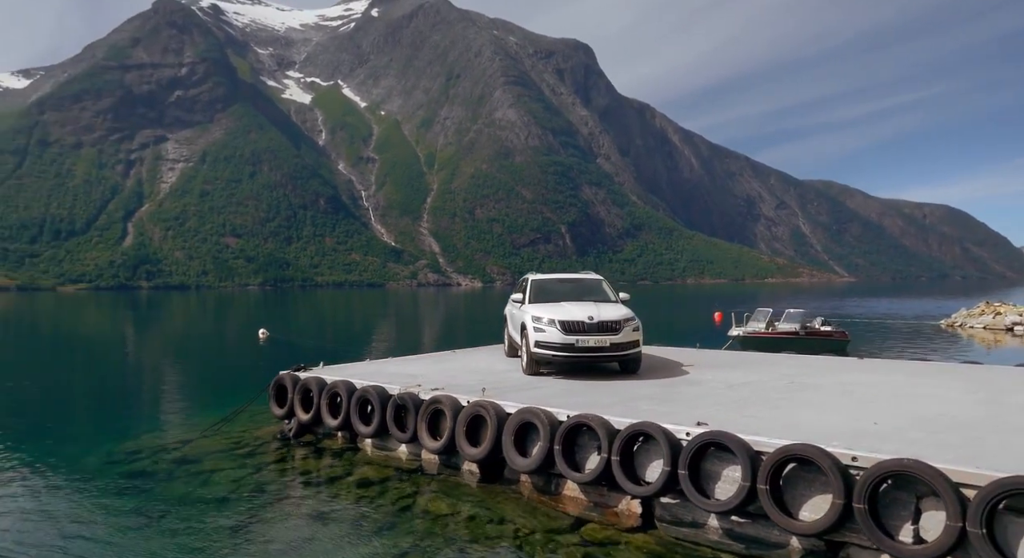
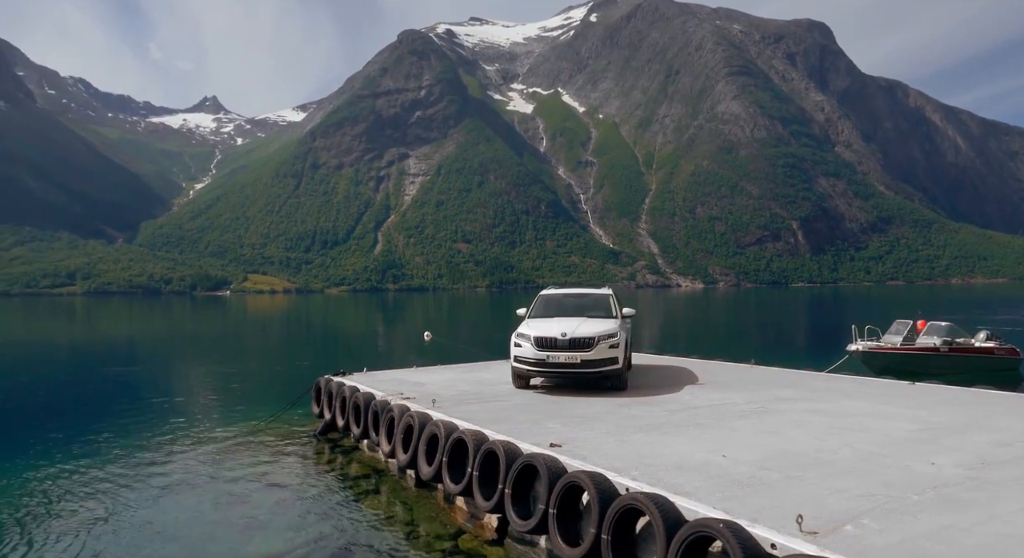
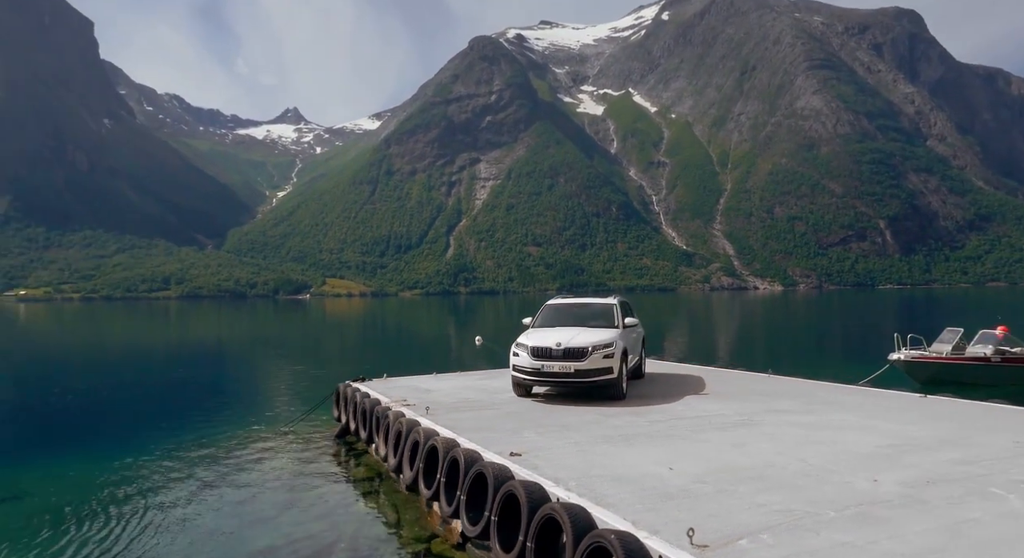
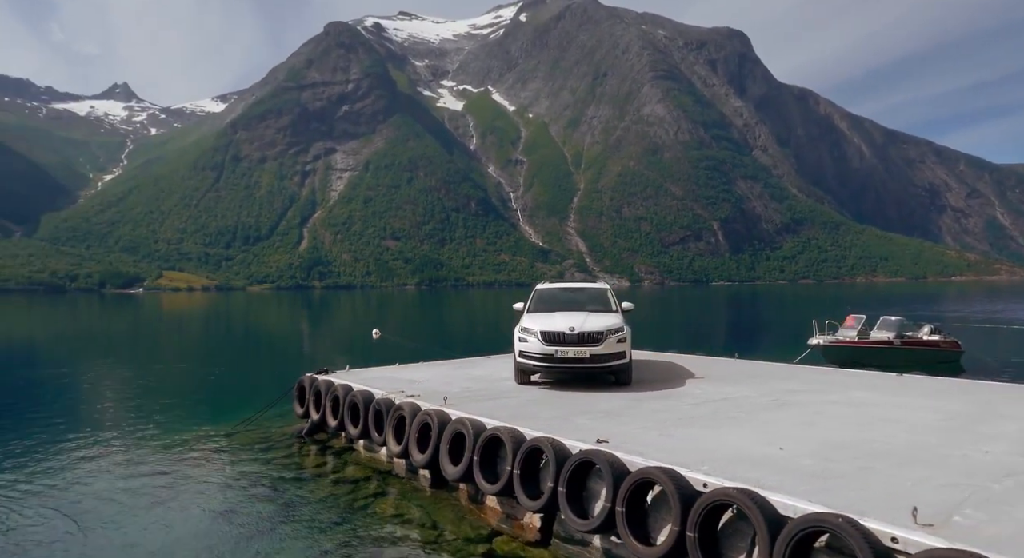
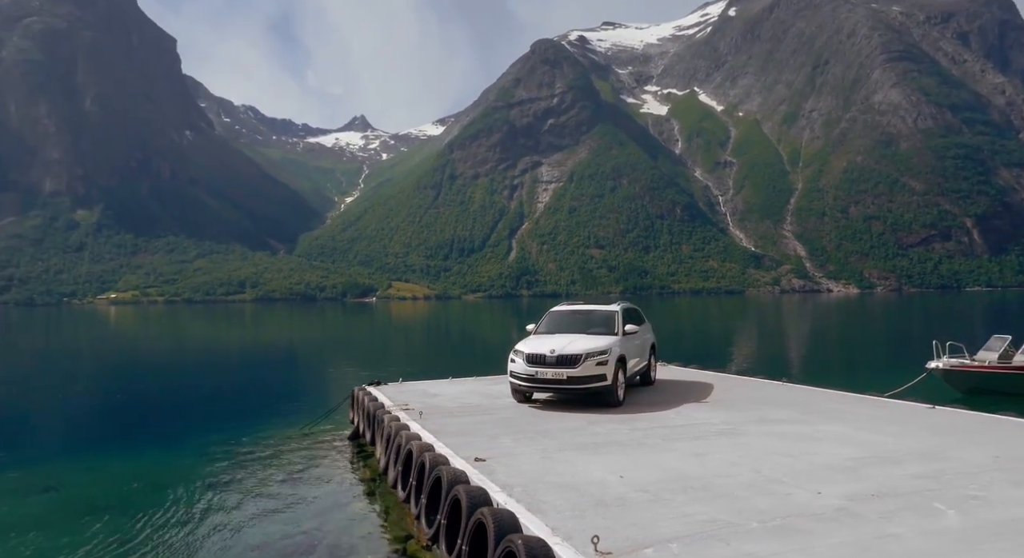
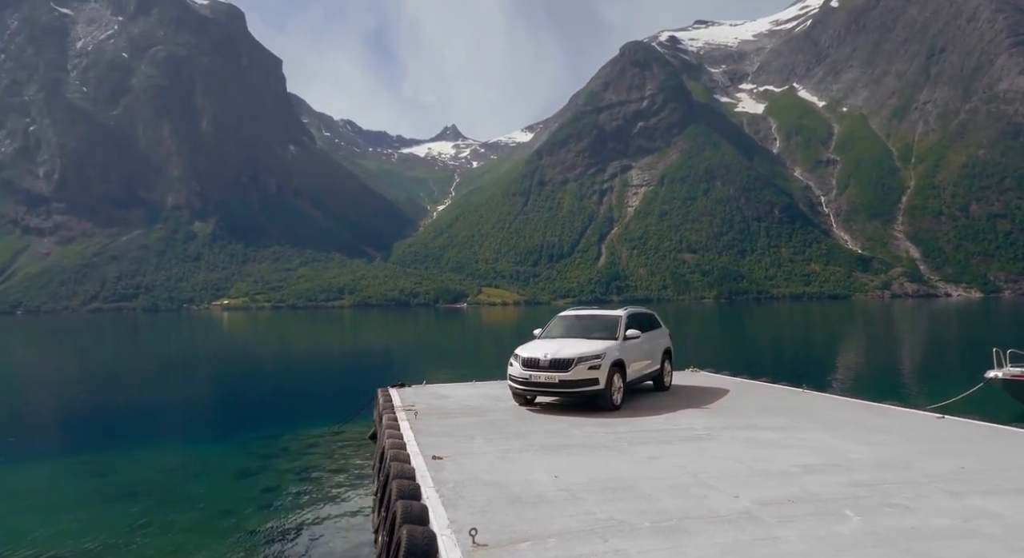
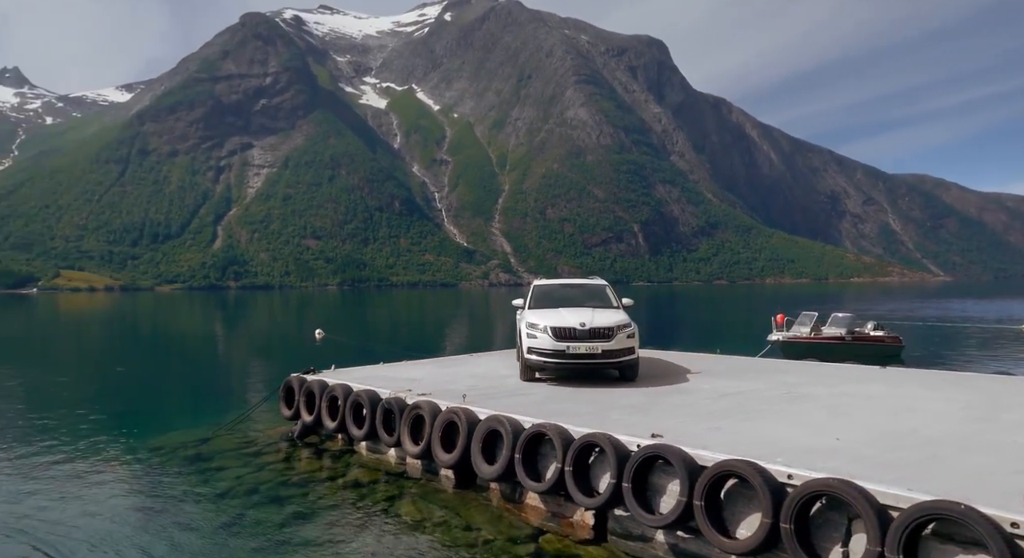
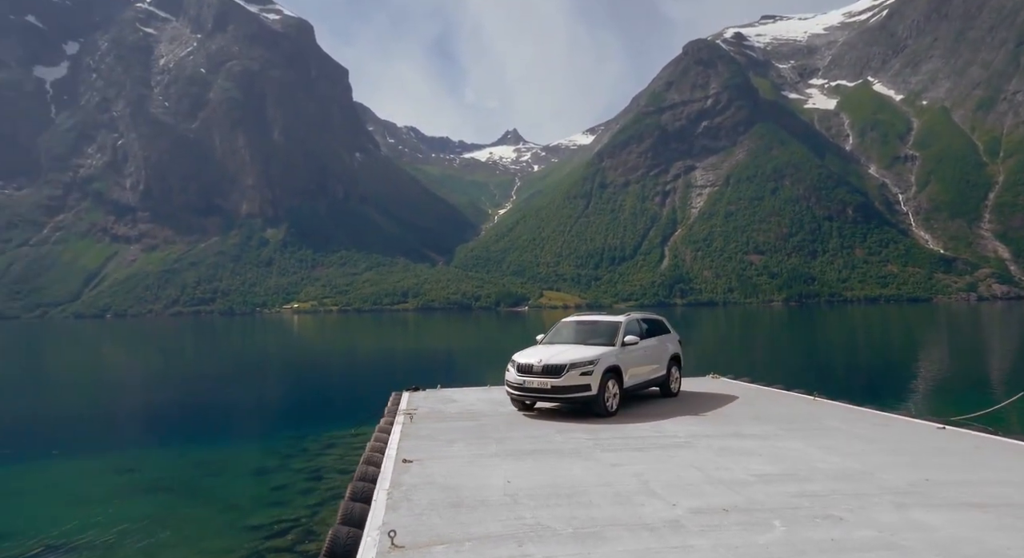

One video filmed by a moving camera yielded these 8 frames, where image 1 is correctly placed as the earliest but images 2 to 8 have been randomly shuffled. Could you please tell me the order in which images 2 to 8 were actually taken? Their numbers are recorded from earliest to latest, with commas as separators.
7, 4, 2, 3, 5, 6, 8
